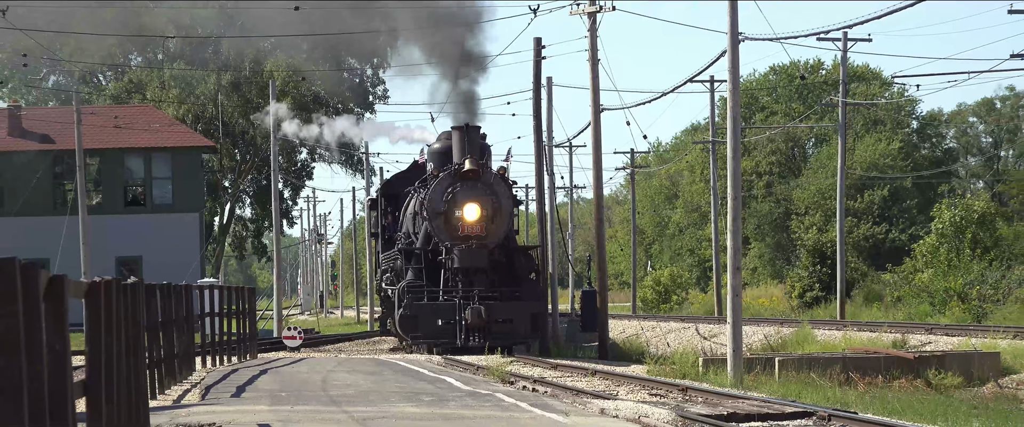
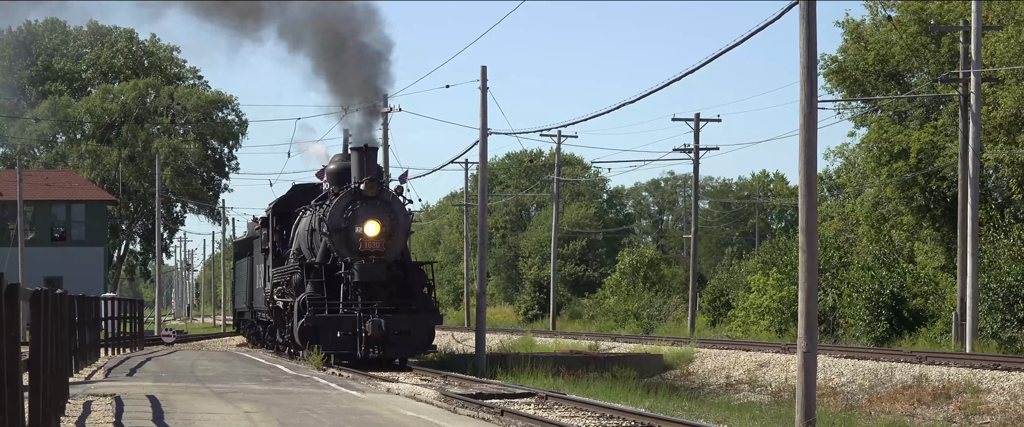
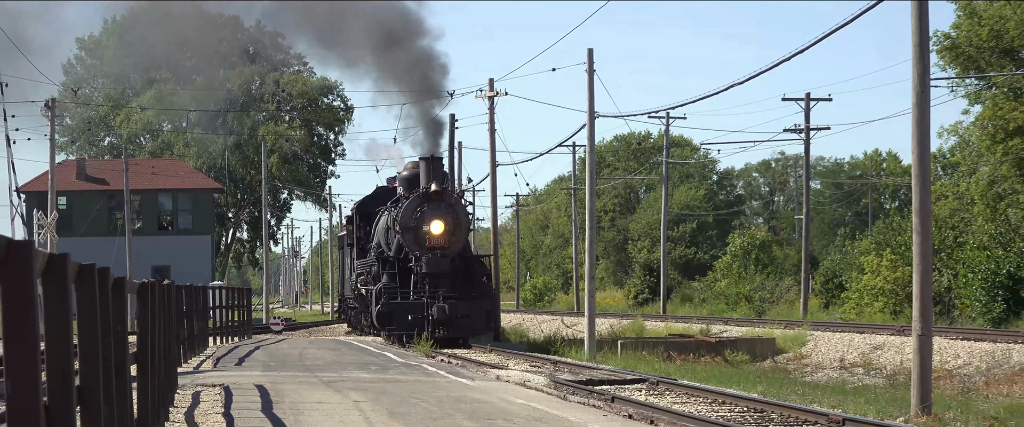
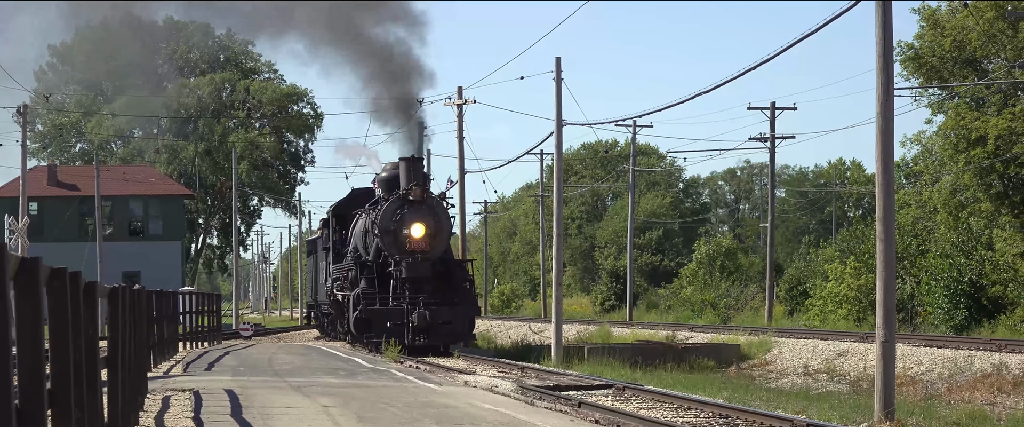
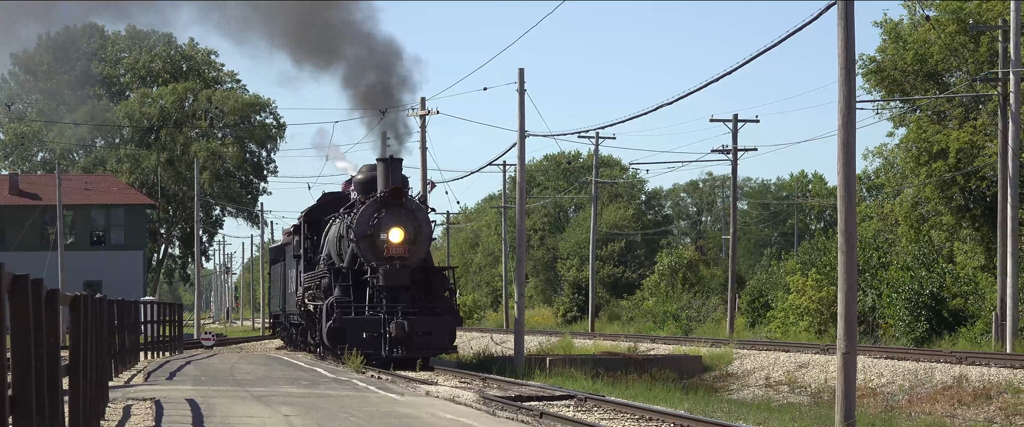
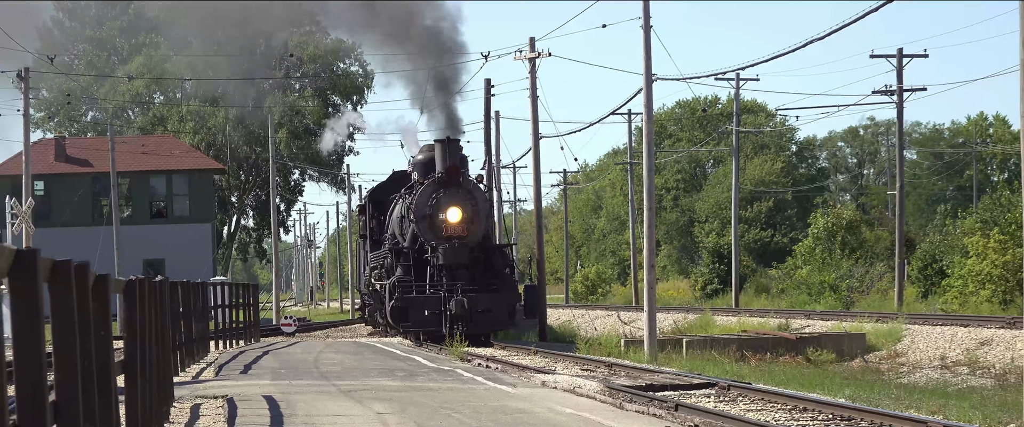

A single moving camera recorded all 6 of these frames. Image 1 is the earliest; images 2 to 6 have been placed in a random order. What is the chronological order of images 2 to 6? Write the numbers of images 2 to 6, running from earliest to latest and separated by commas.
6, 3, 4, 5, 2
